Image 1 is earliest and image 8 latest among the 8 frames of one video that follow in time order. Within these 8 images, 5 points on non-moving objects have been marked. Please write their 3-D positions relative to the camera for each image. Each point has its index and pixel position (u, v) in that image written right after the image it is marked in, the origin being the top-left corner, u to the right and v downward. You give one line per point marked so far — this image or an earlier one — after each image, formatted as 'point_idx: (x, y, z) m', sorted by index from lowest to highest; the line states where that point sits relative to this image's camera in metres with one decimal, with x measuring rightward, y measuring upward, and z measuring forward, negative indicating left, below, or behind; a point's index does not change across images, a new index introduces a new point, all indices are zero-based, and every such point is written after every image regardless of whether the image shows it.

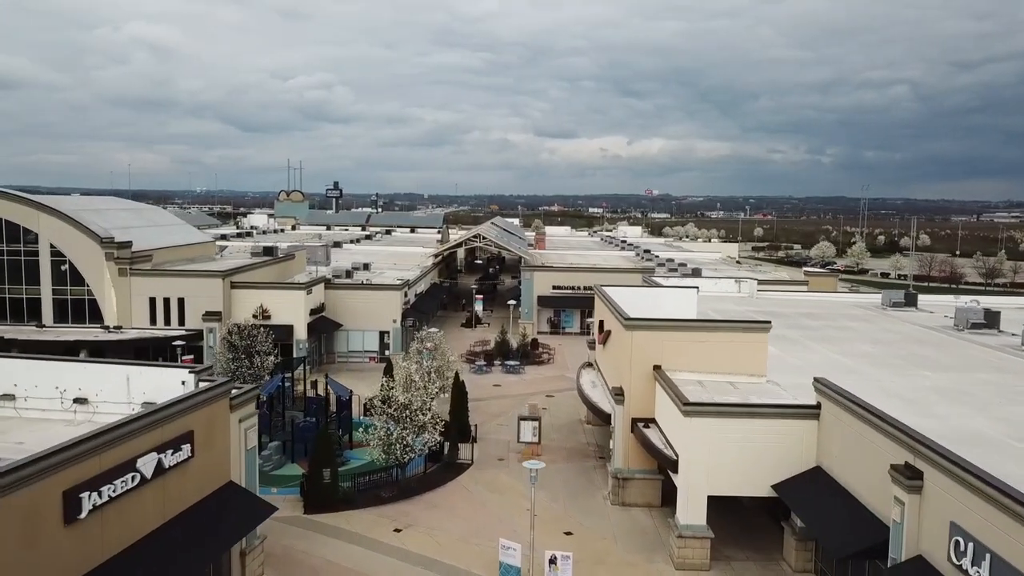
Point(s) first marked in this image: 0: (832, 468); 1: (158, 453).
0: (+7.5, -4.2, +19.1) m
1: (-6.7, -3.2, +15.2) m
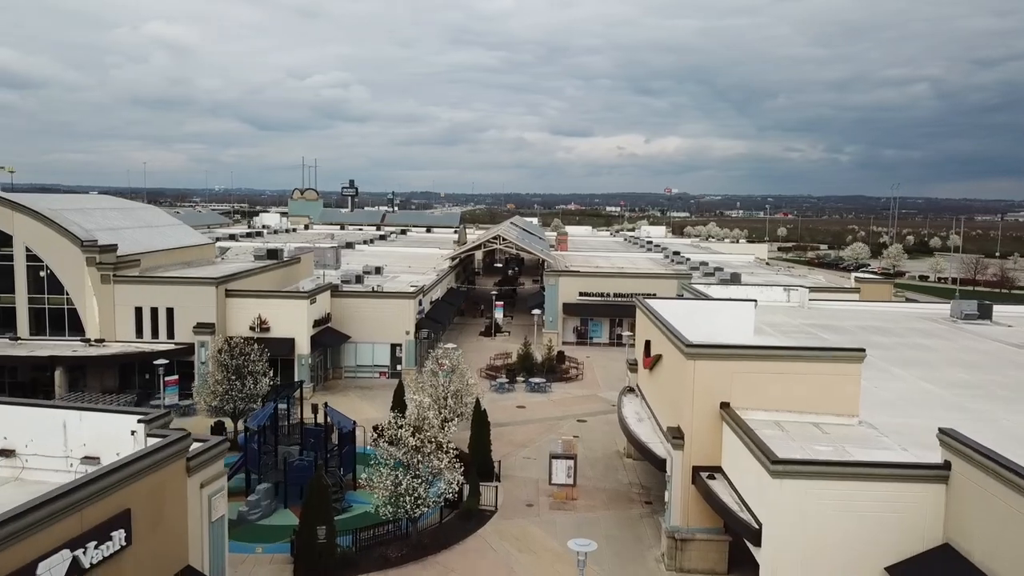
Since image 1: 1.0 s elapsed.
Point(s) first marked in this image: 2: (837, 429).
0: (+8.3, -4.7, +14.7) m
1: (-6.0, -3.6, +11.1) m
2: (+7.6, -3.3, +18.8) m
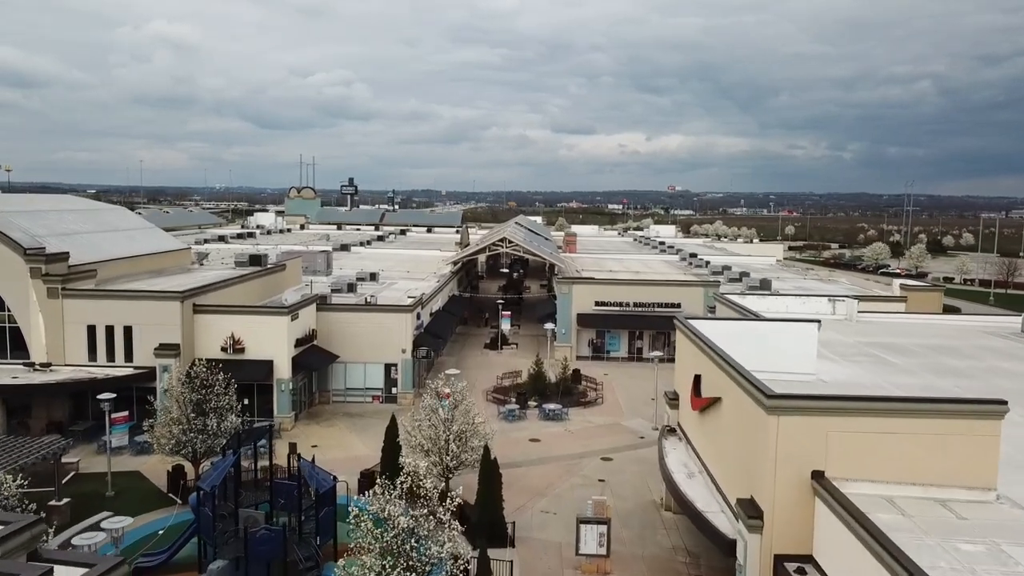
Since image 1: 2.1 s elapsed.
0: (+8.7, -5.3, +9.9) m
1: (-5.6, -4.2, +6.3) m
2: (+8.0, -3.8, +14.0) m
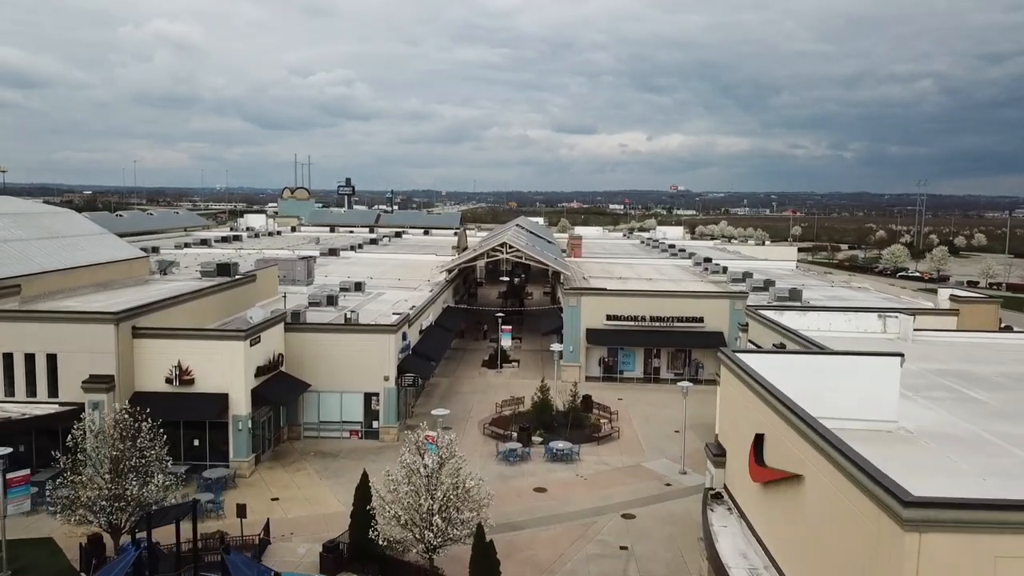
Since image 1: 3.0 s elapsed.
0: (+8.7, -5.9, +4.9) m
1: (-5.6, -4.8, +1.3) m
2: (+8.0, -4.4, +9.0) m
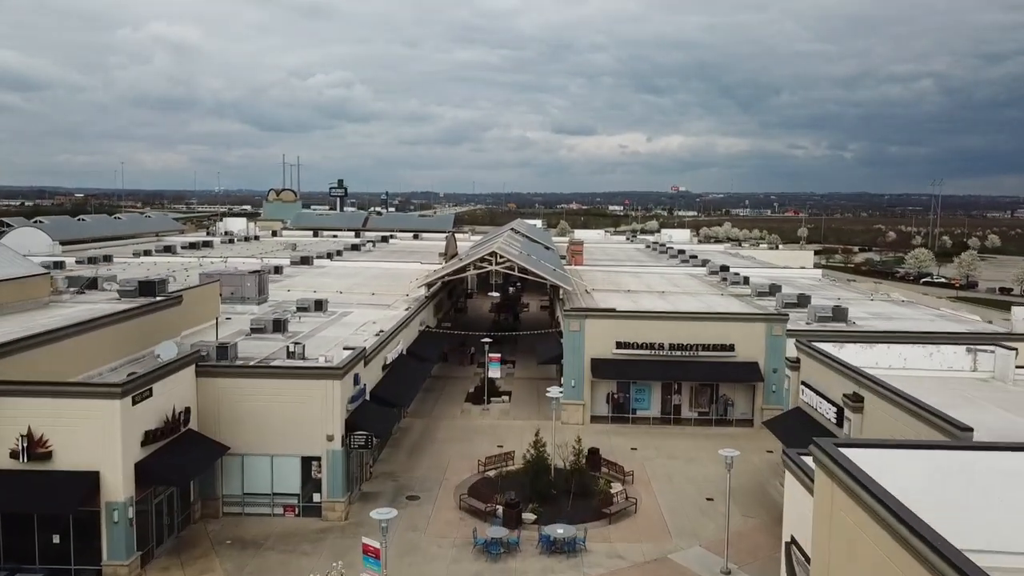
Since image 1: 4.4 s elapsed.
0: (+8.3, -6.7, -2.3) m
1: (-6.0, -5.6, -5.9) m
2: (+7.6, -5.2, +1.8) m
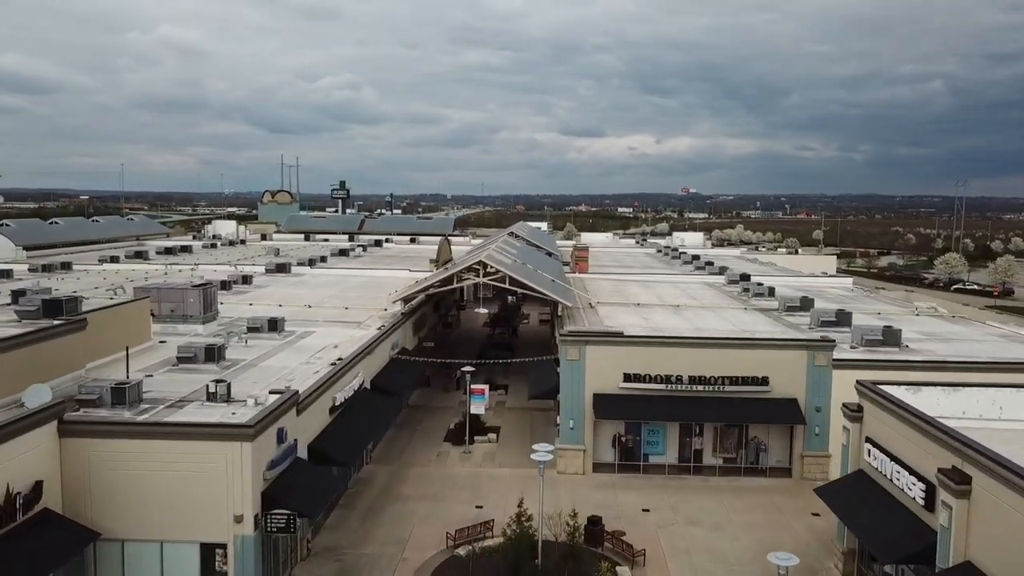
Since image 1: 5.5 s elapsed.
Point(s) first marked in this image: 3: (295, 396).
0: (+7.4, -7.2, -8.3) m
1: (-7.0, -6.2, -11.7) m
2: (+6.7, -5.8, -4.2) m
3: (-5.4, -2.6, +19.9) m
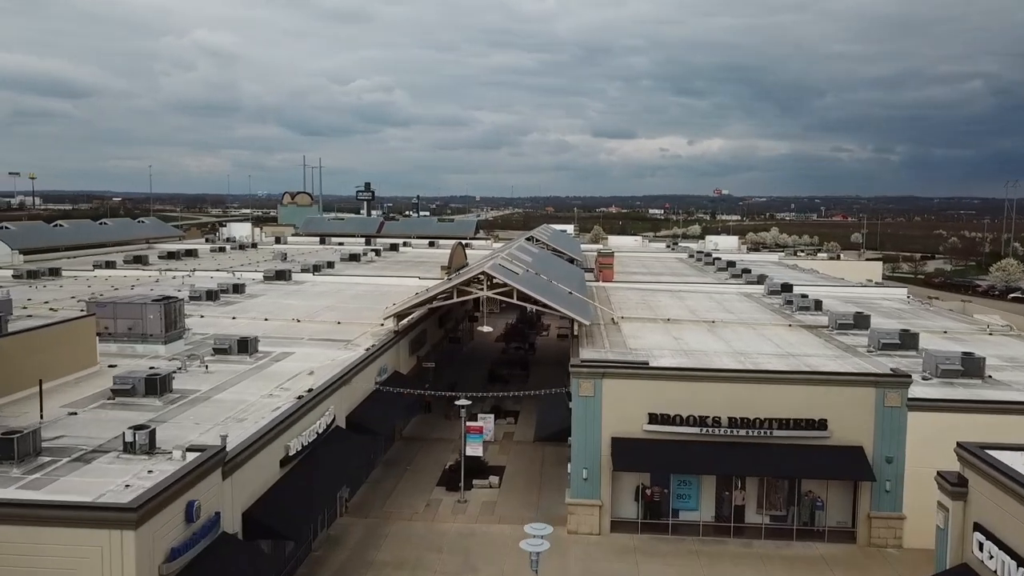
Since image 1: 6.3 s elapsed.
0: (+6.1, -7.7, -13.2) m
1: (-8.4, -6.6, -16.1) m
2: (+5.6, -6.3, -9.1) m
3: (-5.6, -3.1, +15.5) m
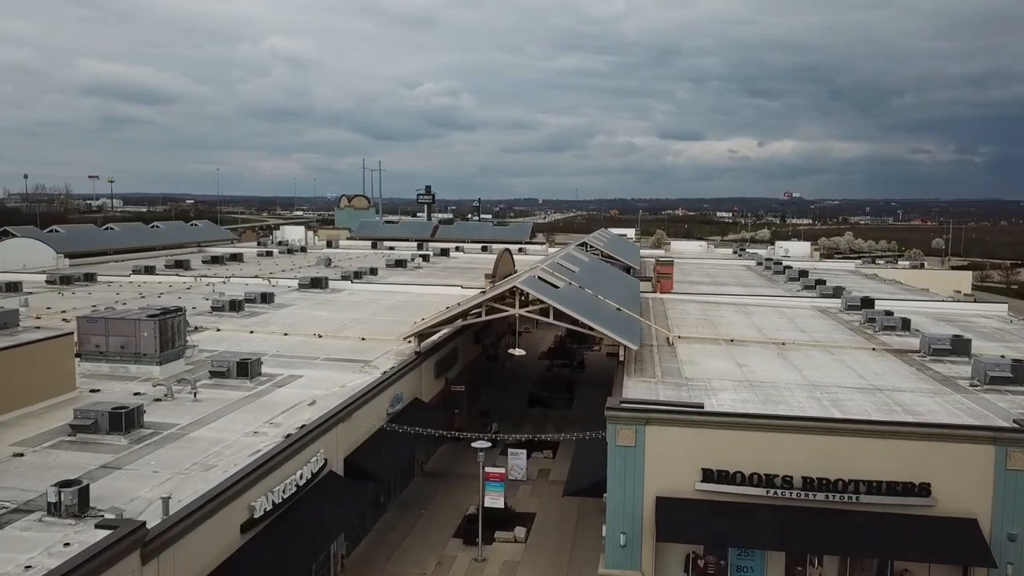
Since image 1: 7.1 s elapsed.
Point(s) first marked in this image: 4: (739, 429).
0: (+3.7, -8.2, -17.4) m
1: (-10.9, -7.0, -19.1) m
2: (+3.6, -6.8, -13.3) m
3: (-5.6, -3.6, +12.1) m
4: (+5.0, -3.1, +17.8) m
